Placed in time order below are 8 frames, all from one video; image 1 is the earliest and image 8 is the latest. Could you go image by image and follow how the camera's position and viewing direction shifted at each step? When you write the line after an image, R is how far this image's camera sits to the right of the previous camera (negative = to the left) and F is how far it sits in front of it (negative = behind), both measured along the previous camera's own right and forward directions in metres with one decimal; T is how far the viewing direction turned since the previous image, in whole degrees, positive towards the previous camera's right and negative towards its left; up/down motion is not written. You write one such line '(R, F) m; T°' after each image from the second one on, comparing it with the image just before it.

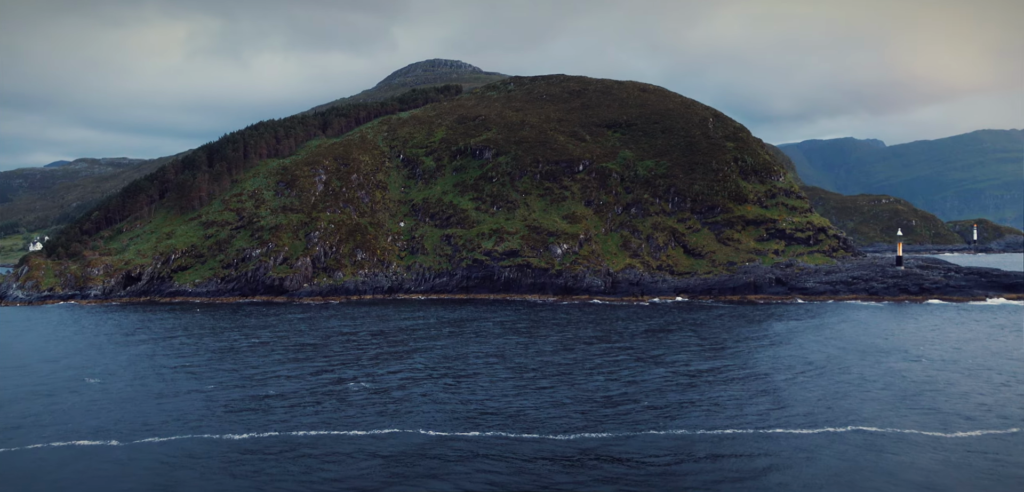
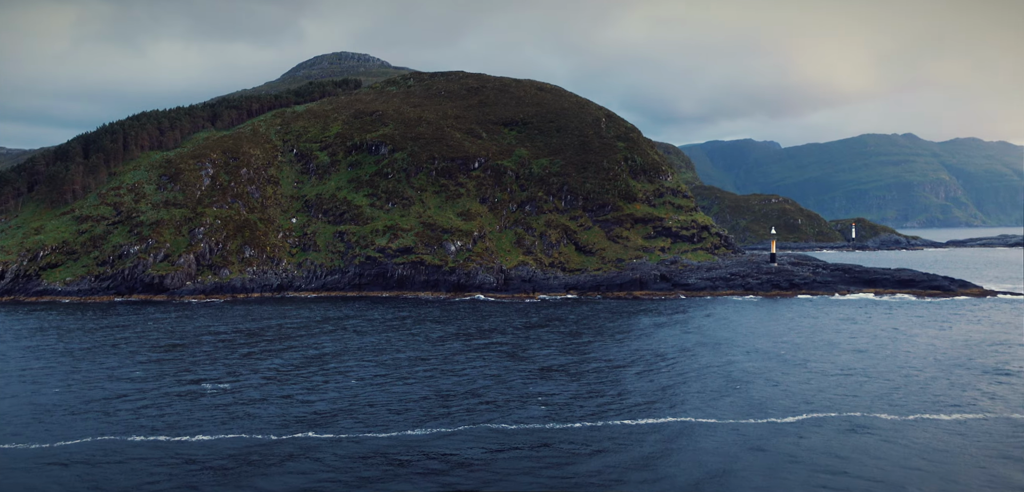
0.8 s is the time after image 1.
(+9.7, -2.1) m; +7°
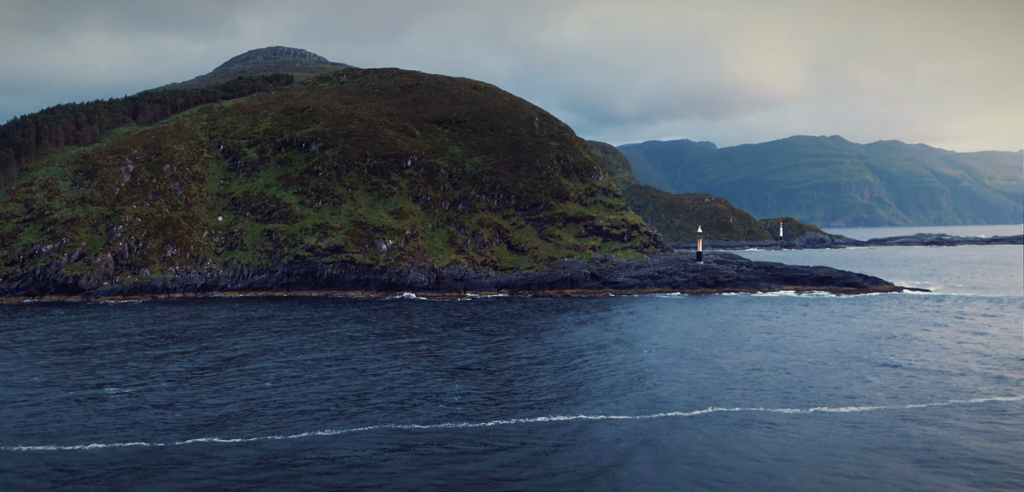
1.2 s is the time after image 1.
(+5.2, -0.2) m; +4°
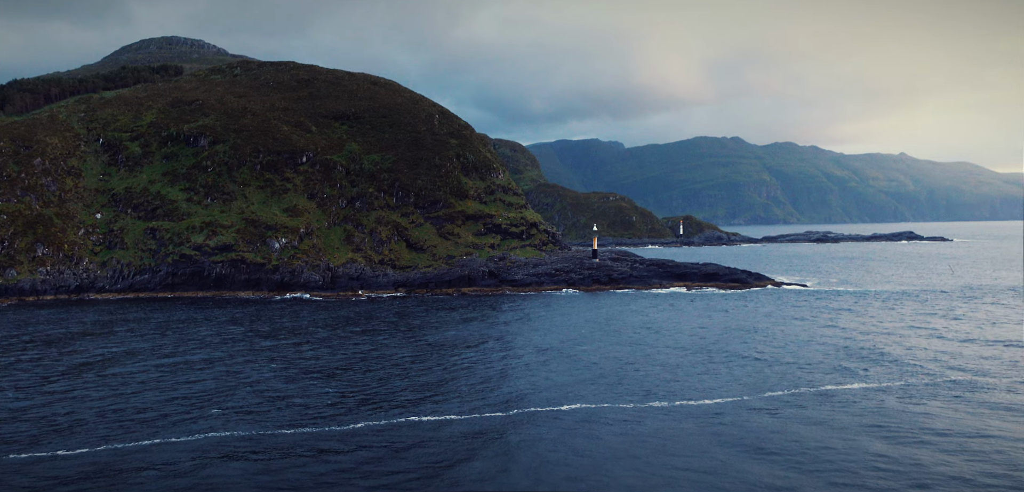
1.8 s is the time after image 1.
(+8.1, +0.4) m; +7°
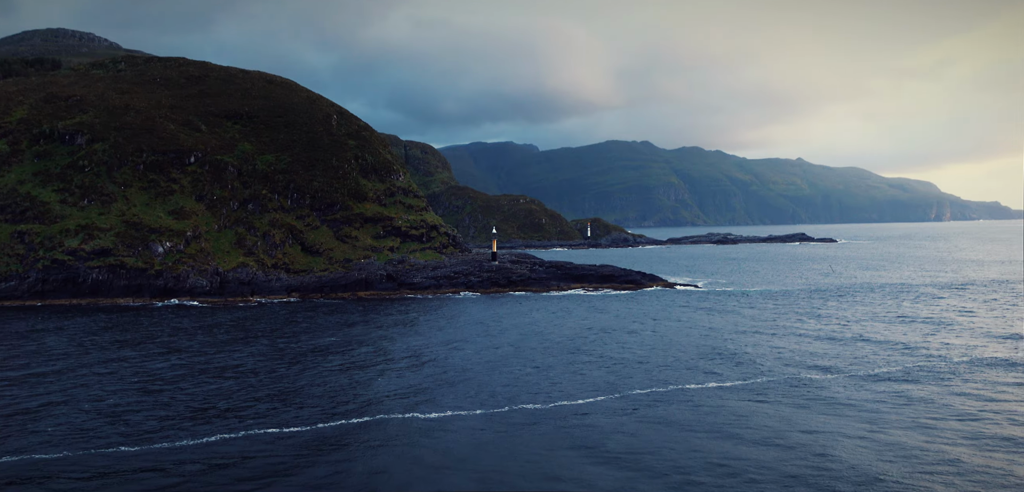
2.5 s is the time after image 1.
(+9.6, +1.3) m; +6°
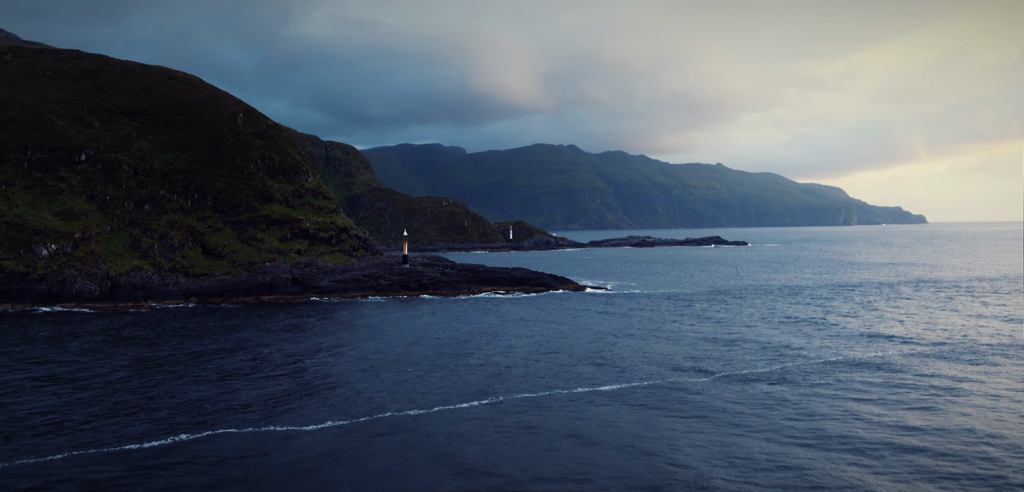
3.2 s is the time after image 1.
(+10.0, +2.1) m; +5°
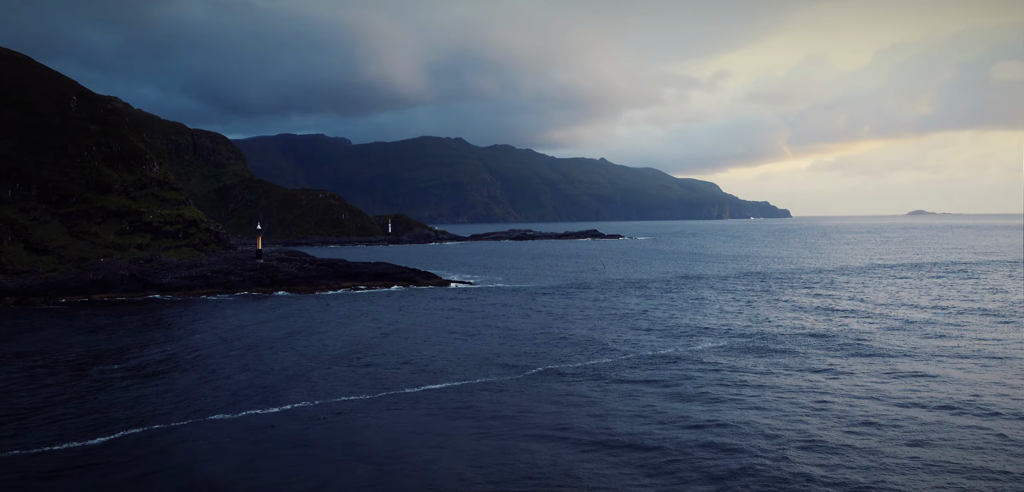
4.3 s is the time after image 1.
(+16.2, +5.1) m; +8°
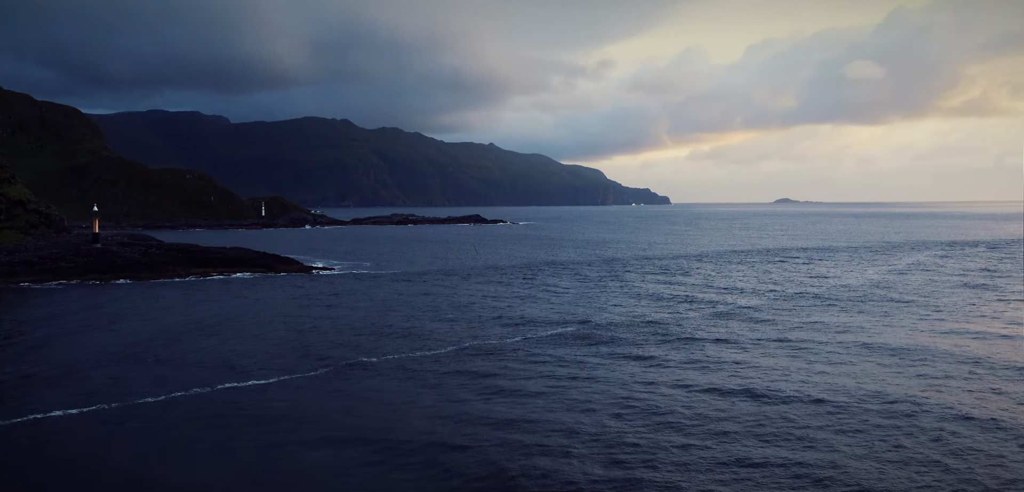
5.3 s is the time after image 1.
(+13.9, +5.7) m; +8°
